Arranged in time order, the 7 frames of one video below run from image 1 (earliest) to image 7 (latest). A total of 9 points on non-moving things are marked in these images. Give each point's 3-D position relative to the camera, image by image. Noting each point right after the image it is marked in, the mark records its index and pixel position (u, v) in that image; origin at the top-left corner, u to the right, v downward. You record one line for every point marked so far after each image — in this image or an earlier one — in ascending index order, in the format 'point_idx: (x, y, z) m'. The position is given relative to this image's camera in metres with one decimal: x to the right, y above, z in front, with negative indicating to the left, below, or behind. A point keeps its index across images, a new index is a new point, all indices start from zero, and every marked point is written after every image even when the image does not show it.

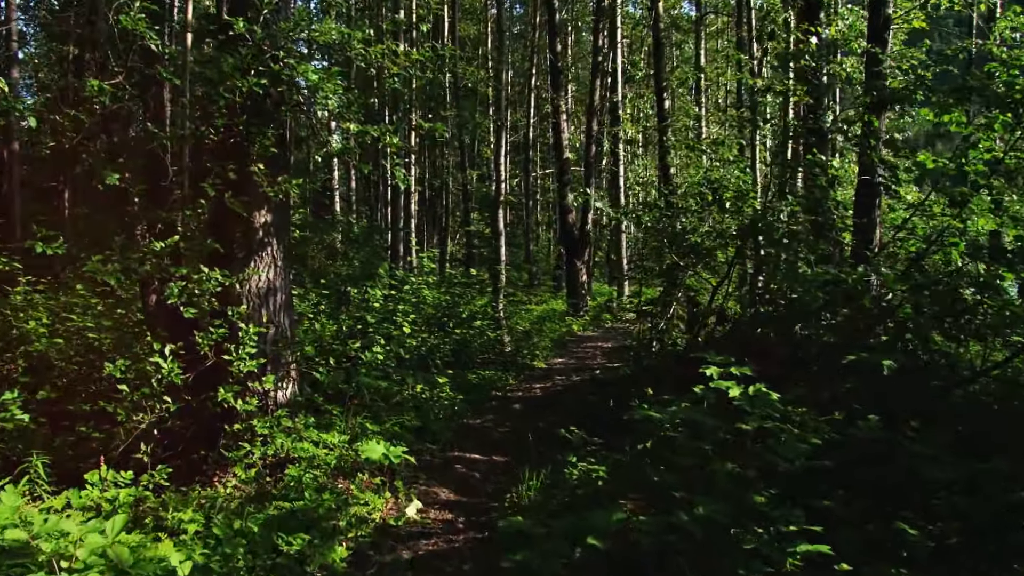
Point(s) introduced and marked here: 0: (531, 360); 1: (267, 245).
0: (+0.2, -0.8, +11.8) m
1: (-1.3, +0.2, +5.6) m
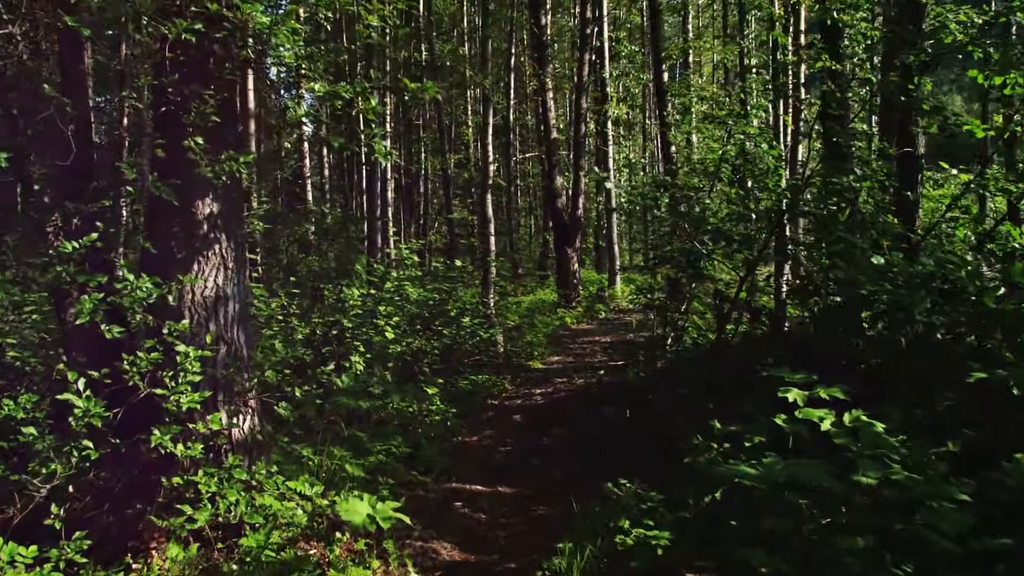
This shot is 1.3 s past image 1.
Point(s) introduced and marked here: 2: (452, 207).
0: (+0.2, -0.7, +10.6) m
1: (-1.2, +0.2, +4.4) m
2: (-1.1, +1.4, +19.6) m
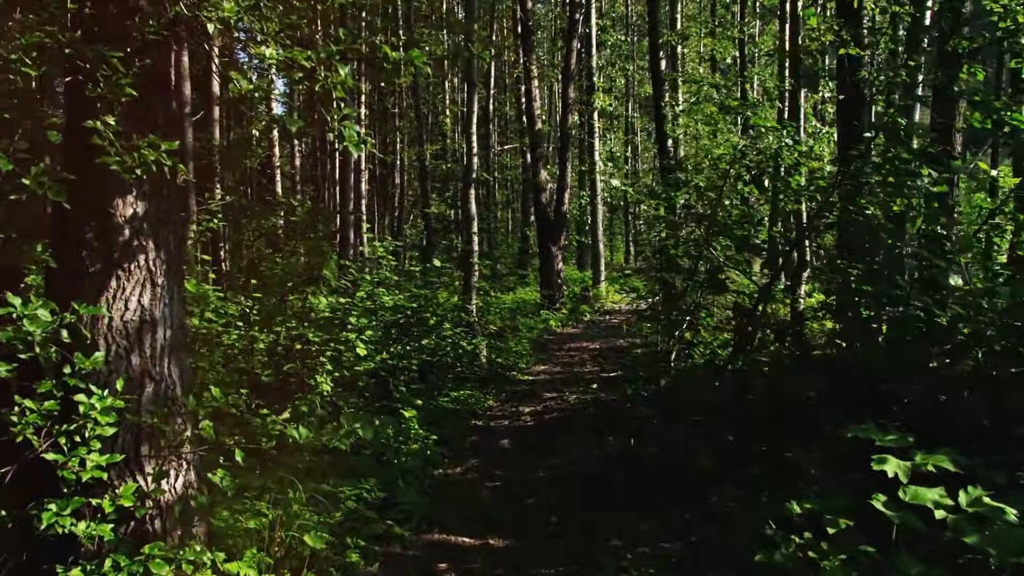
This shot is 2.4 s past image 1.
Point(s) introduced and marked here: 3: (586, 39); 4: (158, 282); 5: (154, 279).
0: (0.0, -0.8, +9.7) m
1: (-1.2, +0.1, +3.5) m
2: (-1.4, +1.5, +18.6) m
3: (+1.3, +4.3, +18.6) m
4: (-1.2, 0.0, +3.6) m
5: (-1.2, 0.0, +3.5) m
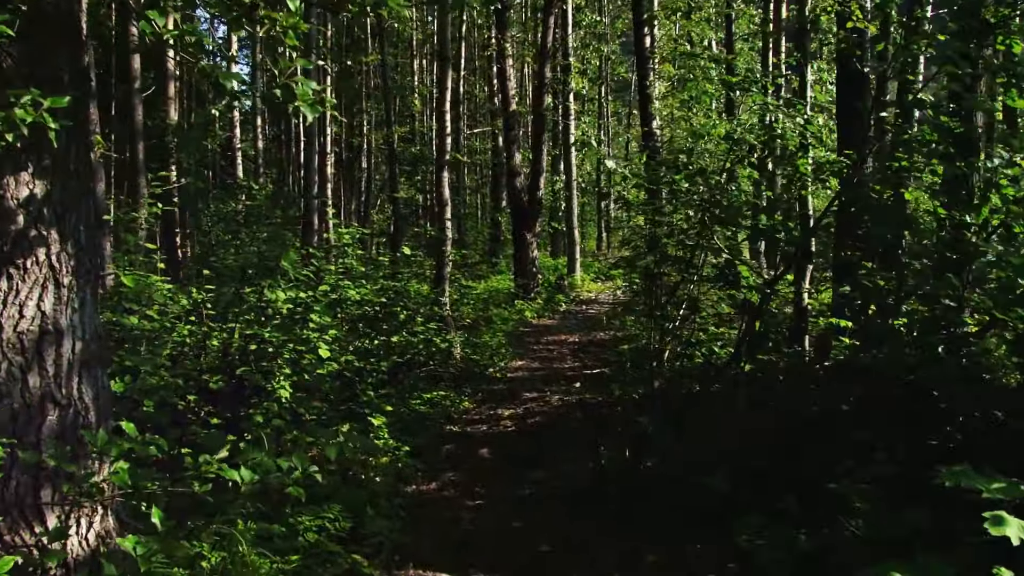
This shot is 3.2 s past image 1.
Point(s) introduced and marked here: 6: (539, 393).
0: (-0.2, -0.7, +9.1) m
1: (-1.2, +0.1, +2.7) m
2: (-1.9, +1.7, +17.8) m
3: (+0.8, +4.5, +17.8) m
4: (-1.2, 0.0, +2.8) m
5: (-1.2, 0.0, +2.8) m
6: (+0.2, -0.8, +8.5) m
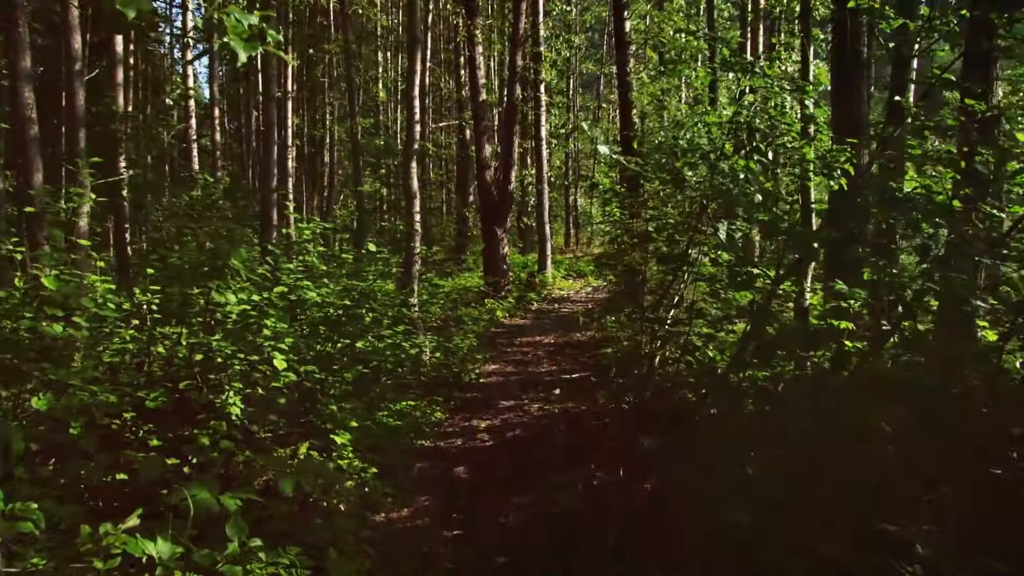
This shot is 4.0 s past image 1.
0: (-0.4, -0.7, +8.4) m
1: (-1.2, +0.1, +2.1) m
2: (-2.4, +1.7, +17.1) m
3: (+0.3, +4.5, +17.2) m
4: (-1.2, 0.0, +2.2) m
5: (-1.2, 0.0, +2.1) m
6: (0.0, -0.8, +7.9) m
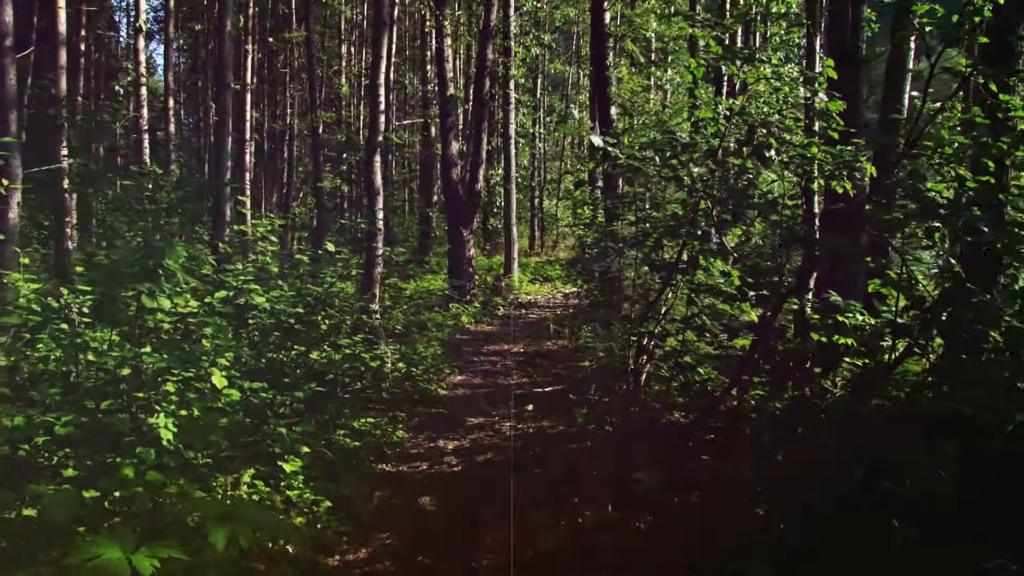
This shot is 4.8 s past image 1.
0: (-0.6, -0.7, +7.8) m
1: (-1.2, +0.1, +1.4) m
2: (-2.9, +1.7, +16.4) m
3: (-0.2, +4.4, +16.6) m
4: (-1.1, 0.0, +1.5) m
5: (-1.1, 0.0, +1.5) m
6: (-0.2, -0.9, +7.2) m
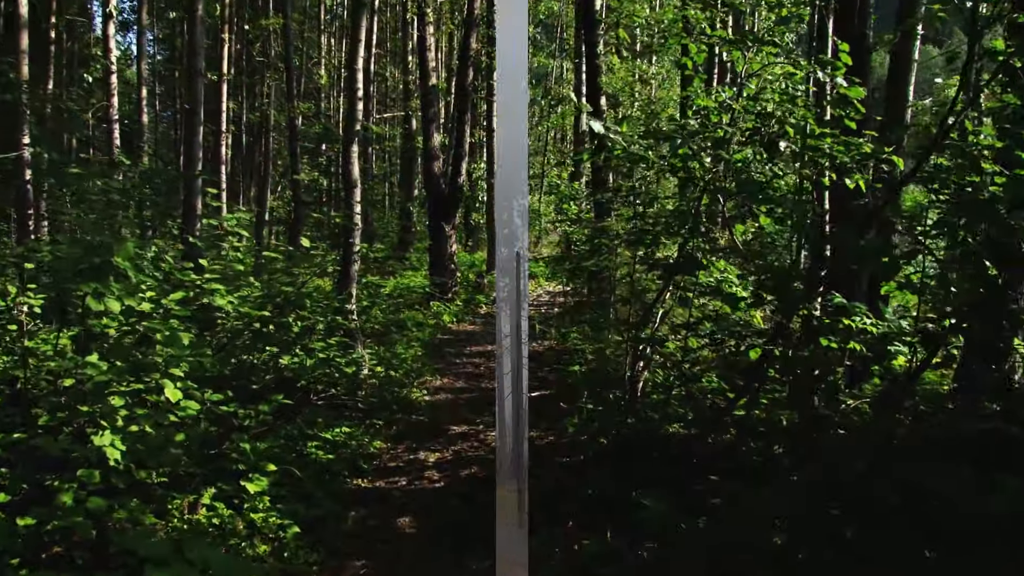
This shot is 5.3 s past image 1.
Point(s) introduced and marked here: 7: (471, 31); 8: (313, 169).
0: (-0.7, -0.7, +7.3) m
1: (-1.1, +0.1, +0.9) m
2: (-3.1, +1.8, +15.9) m
3: (-0.4, +4.5, +16.1) m
4: (-1.1, 0.0, +1.0) m
5: (-1.1, 0.0, +1.0) m
6: (-0.3, -0.9, +6.8) m
7: (-0.6, +3.3, +14.1) m
8: (-3.5, +2.1, +19.0) m
